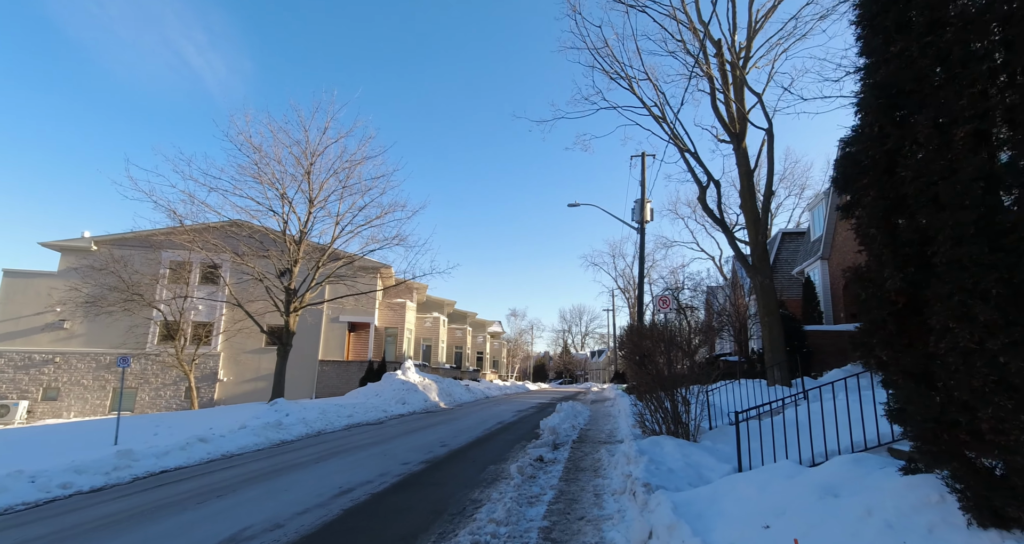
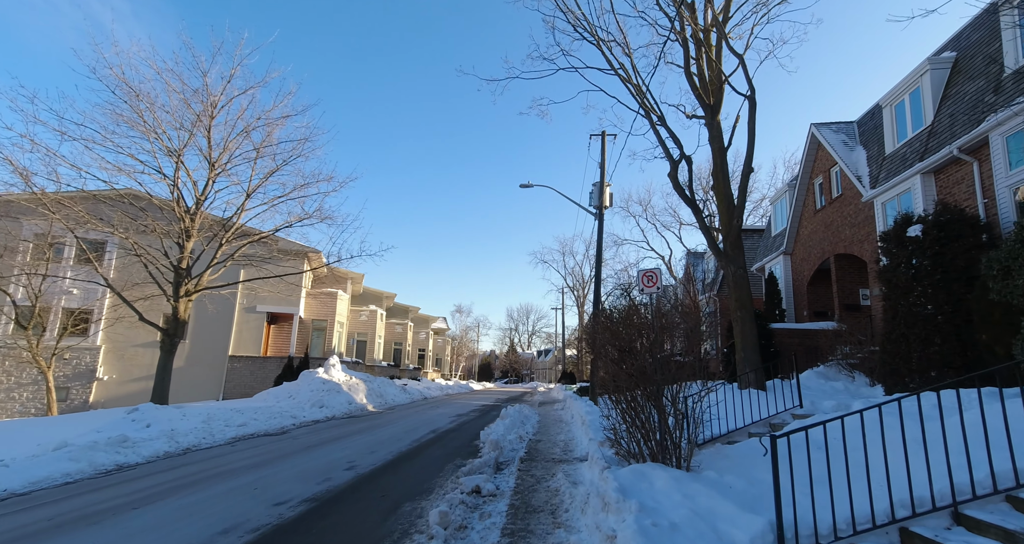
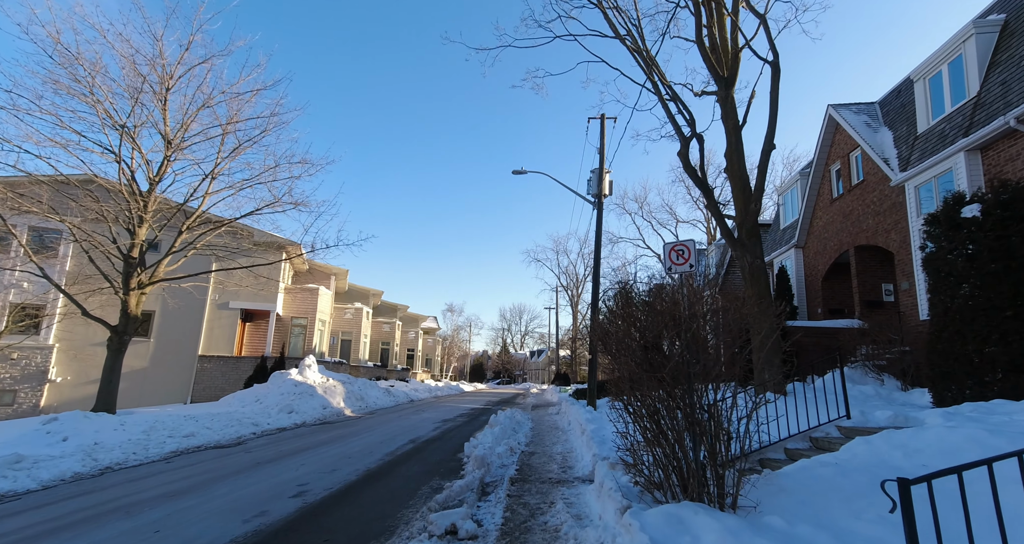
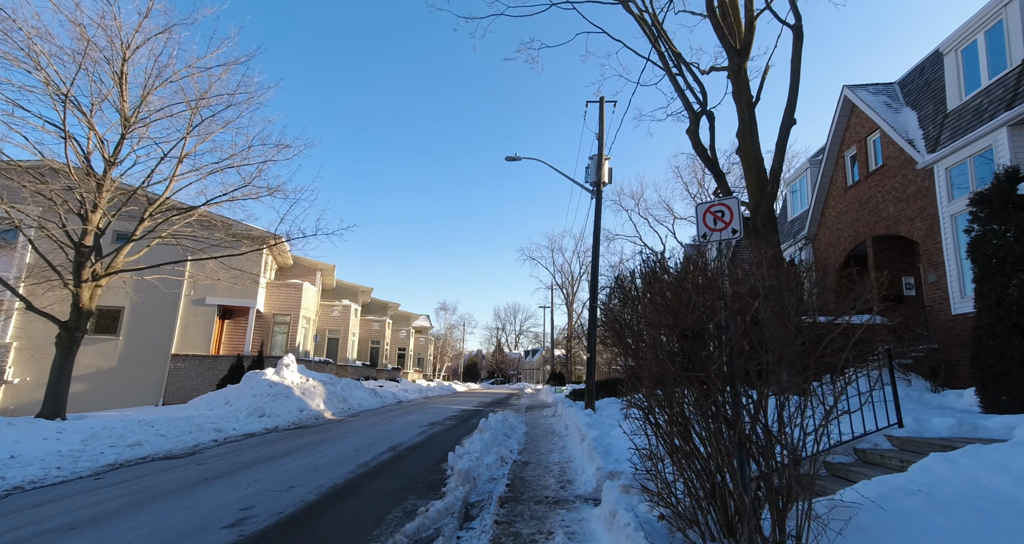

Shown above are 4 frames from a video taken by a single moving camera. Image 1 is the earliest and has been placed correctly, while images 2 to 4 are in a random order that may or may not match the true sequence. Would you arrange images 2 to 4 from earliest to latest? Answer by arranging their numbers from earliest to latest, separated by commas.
2, 3, 4
